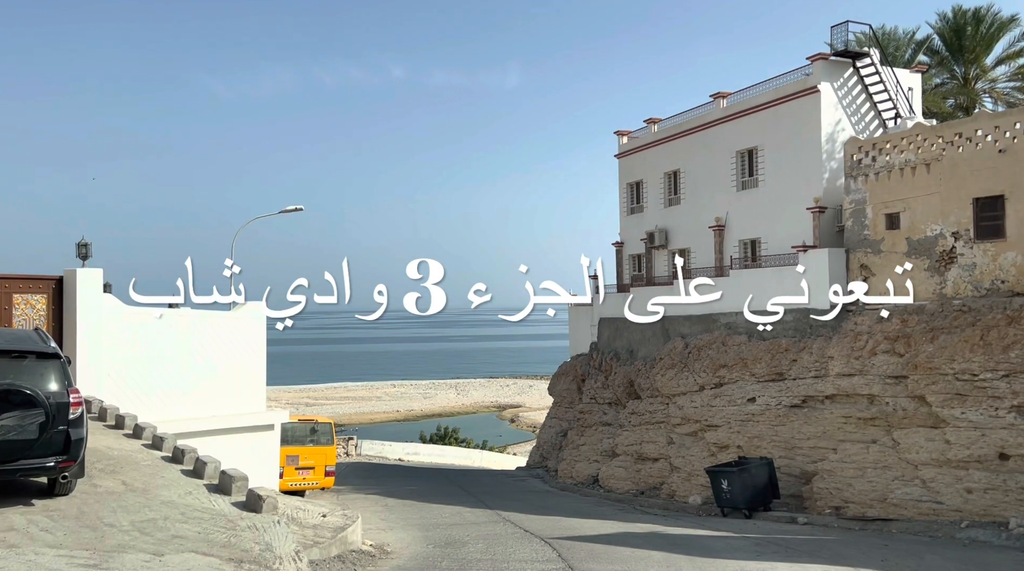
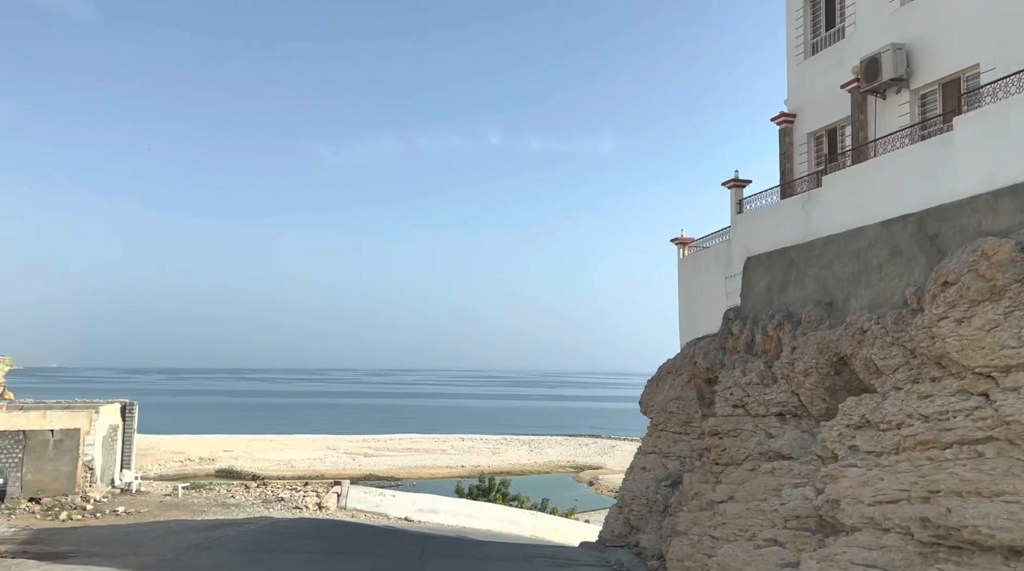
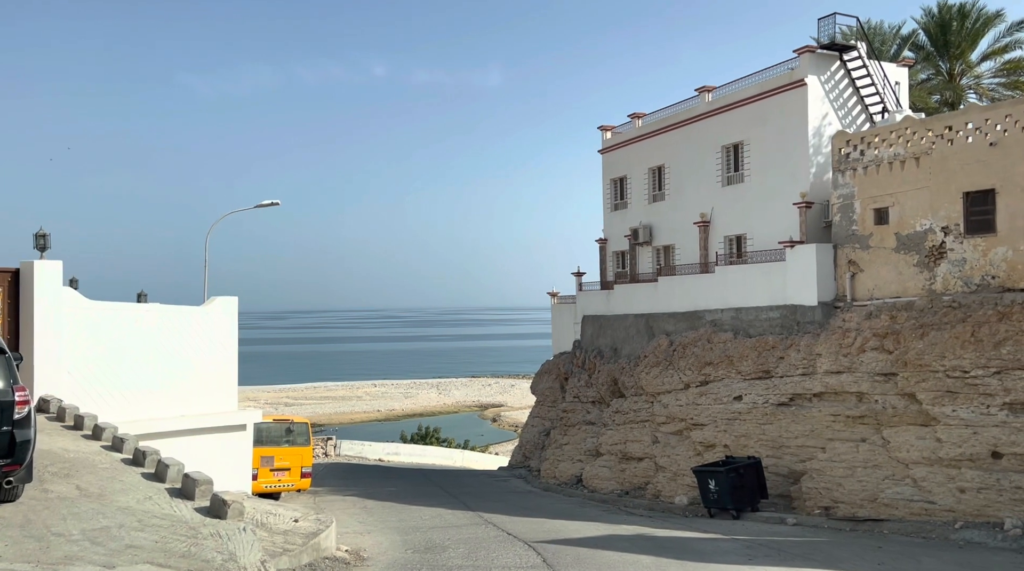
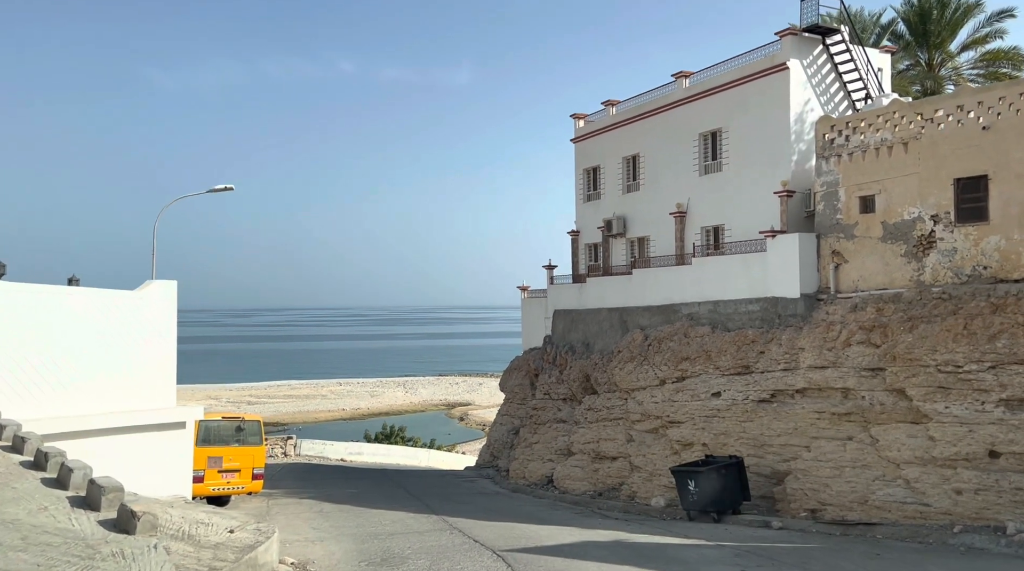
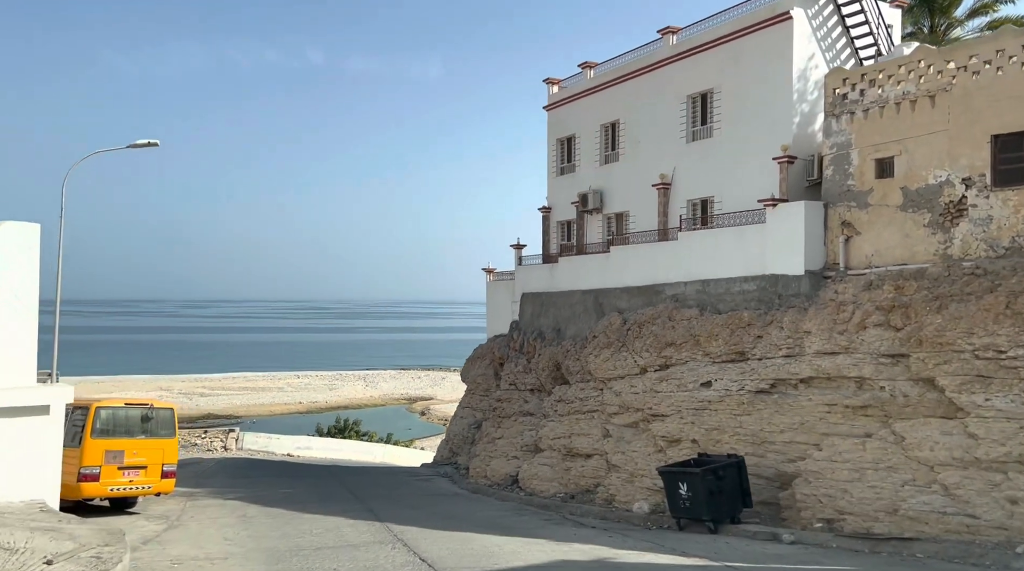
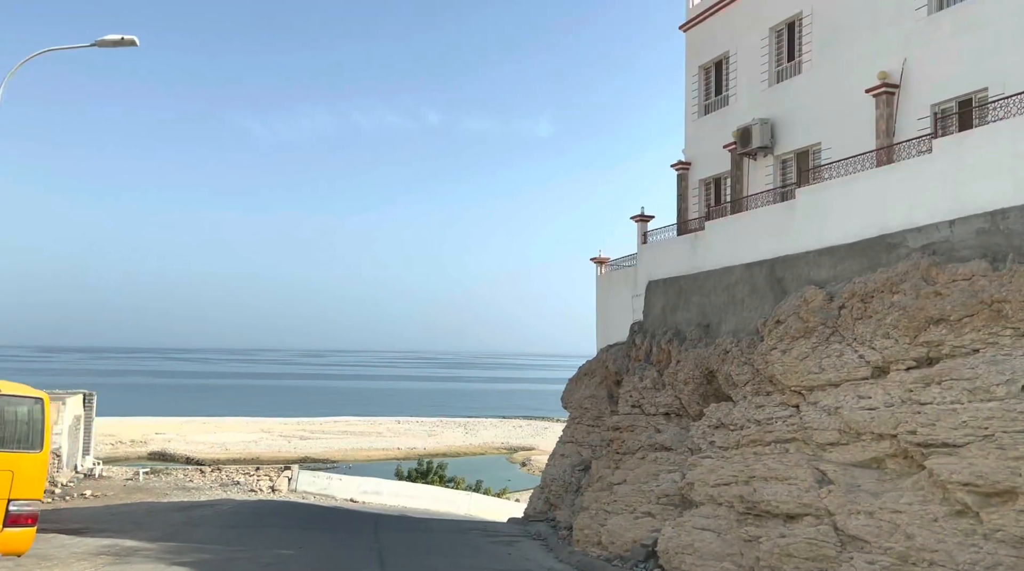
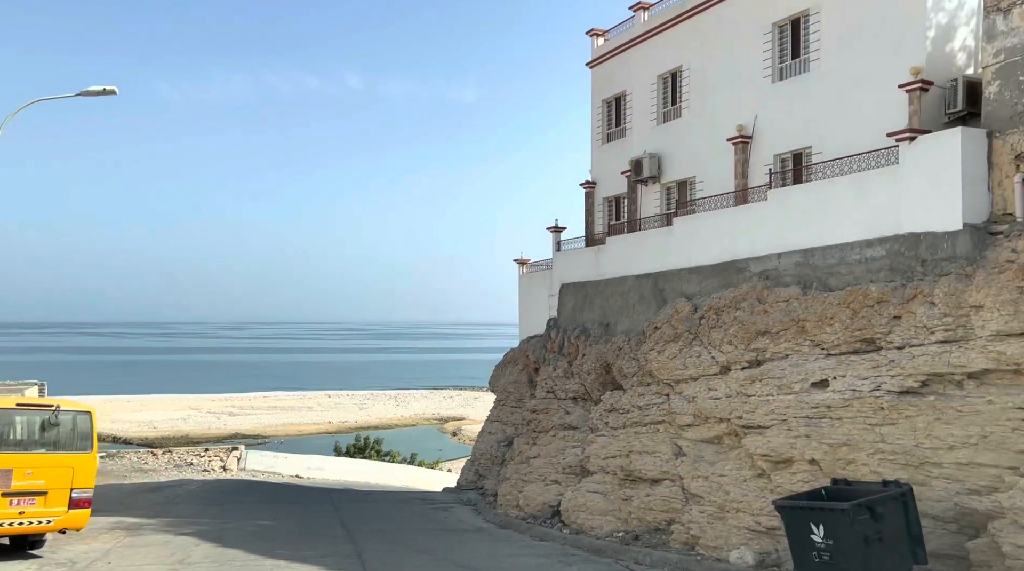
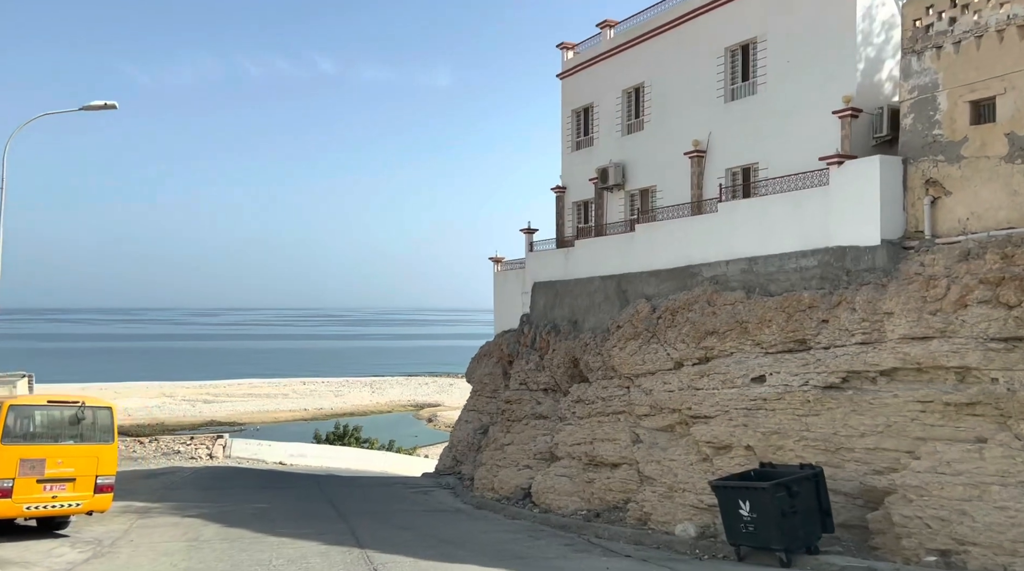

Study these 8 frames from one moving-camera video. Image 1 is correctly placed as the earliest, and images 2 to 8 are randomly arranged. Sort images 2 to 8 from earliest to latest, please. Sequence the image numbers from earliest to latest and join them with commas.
3, 4, 5, 8, 7, 6, 2
